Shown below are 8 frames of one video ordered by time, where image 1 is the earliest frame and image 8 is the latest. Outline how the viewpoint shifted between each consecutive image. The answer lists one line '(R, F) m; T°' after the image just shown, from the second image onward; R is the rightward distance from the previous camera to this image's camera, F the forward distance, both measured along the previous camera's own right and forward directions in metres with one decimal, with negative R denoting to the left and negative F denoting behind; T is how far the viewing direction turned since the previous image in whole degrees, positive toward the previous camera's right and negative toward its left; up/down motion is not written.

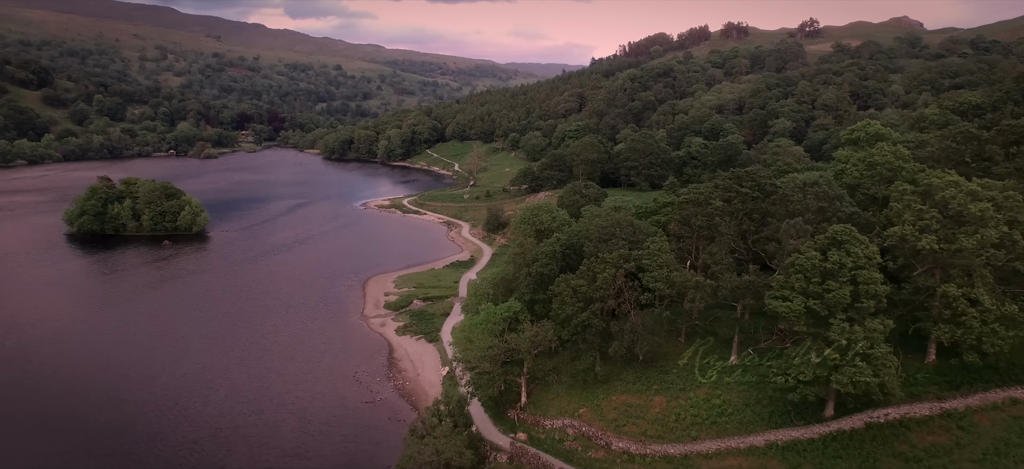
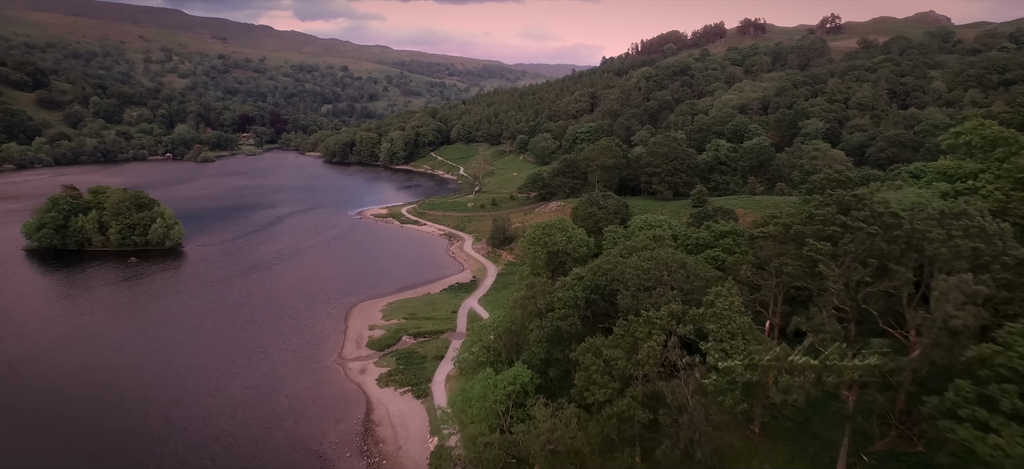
(+0.1, +7.9) m; -1°
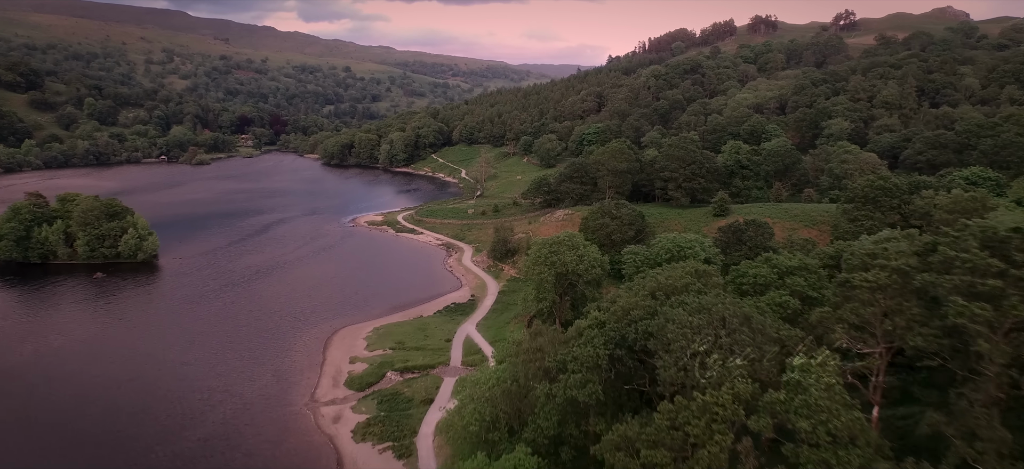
(+0.1, +5.8) m; 0°
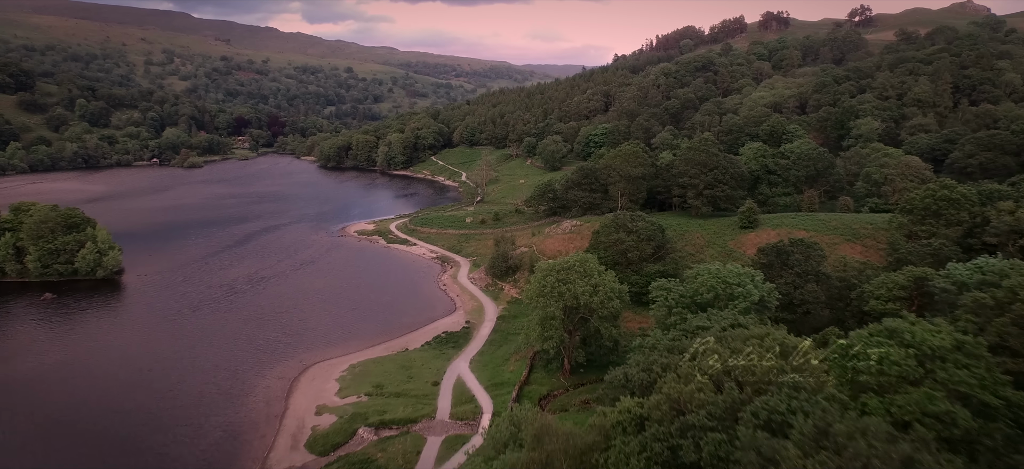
(+0.2, +6.6) m; 0°
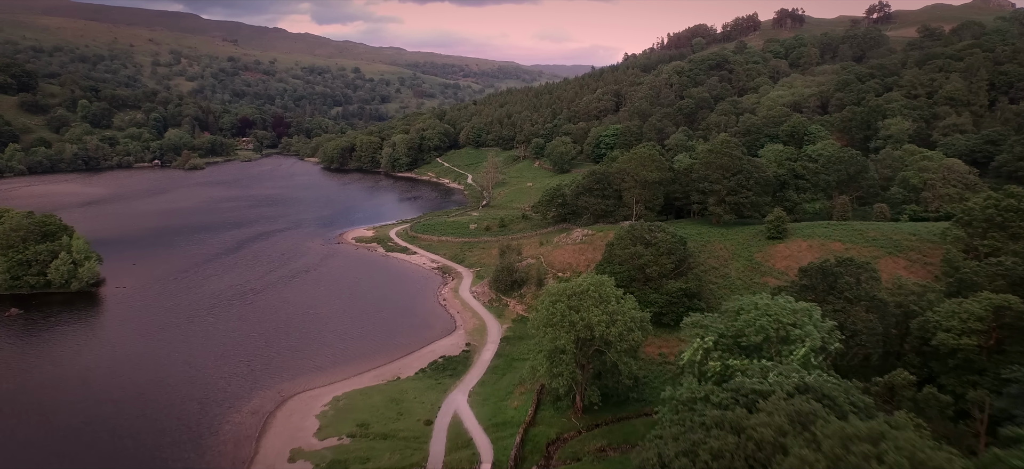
(+0.2, +4.4) m; -1°
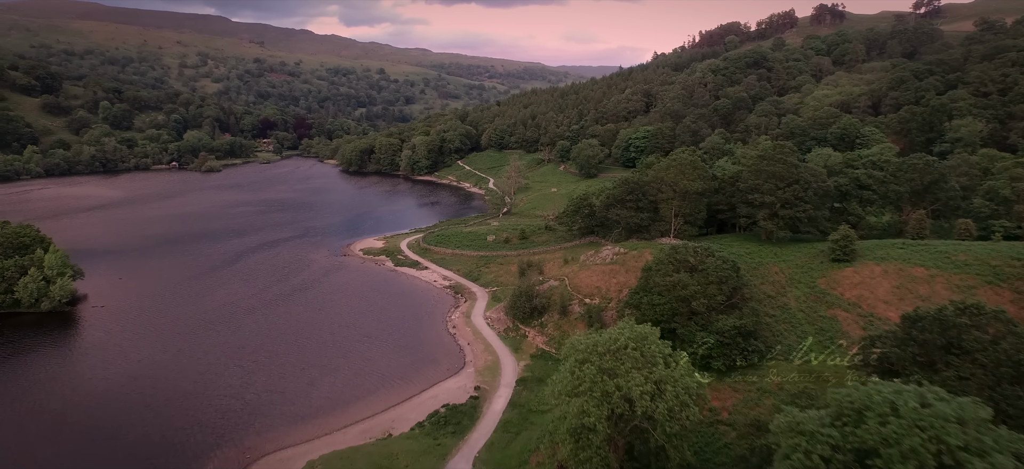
(+0.3, +6.5) m; -2°
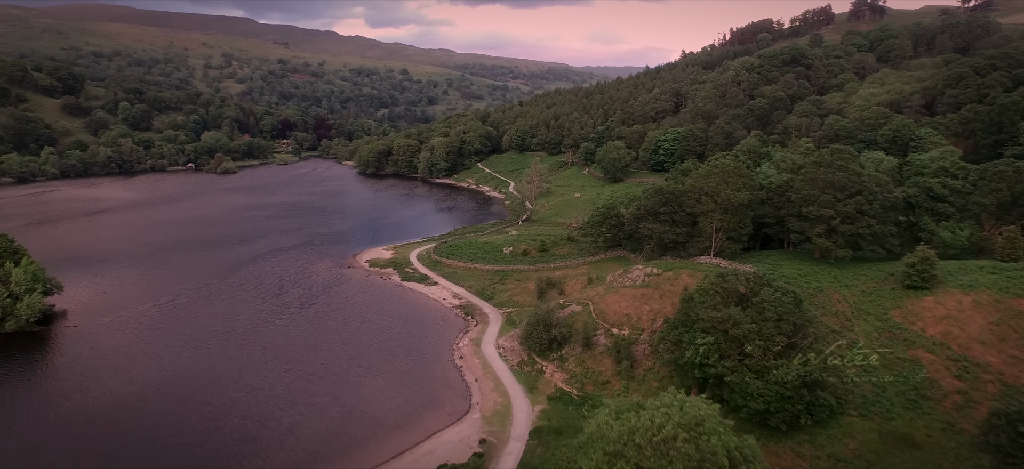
(+0.4, +5.8) m; -2°
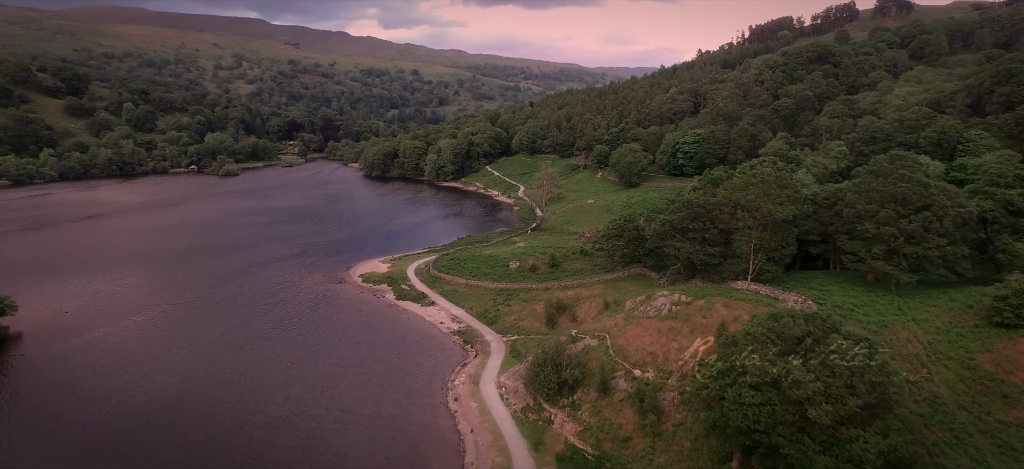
(+0.4, +5.7) m; -1°
